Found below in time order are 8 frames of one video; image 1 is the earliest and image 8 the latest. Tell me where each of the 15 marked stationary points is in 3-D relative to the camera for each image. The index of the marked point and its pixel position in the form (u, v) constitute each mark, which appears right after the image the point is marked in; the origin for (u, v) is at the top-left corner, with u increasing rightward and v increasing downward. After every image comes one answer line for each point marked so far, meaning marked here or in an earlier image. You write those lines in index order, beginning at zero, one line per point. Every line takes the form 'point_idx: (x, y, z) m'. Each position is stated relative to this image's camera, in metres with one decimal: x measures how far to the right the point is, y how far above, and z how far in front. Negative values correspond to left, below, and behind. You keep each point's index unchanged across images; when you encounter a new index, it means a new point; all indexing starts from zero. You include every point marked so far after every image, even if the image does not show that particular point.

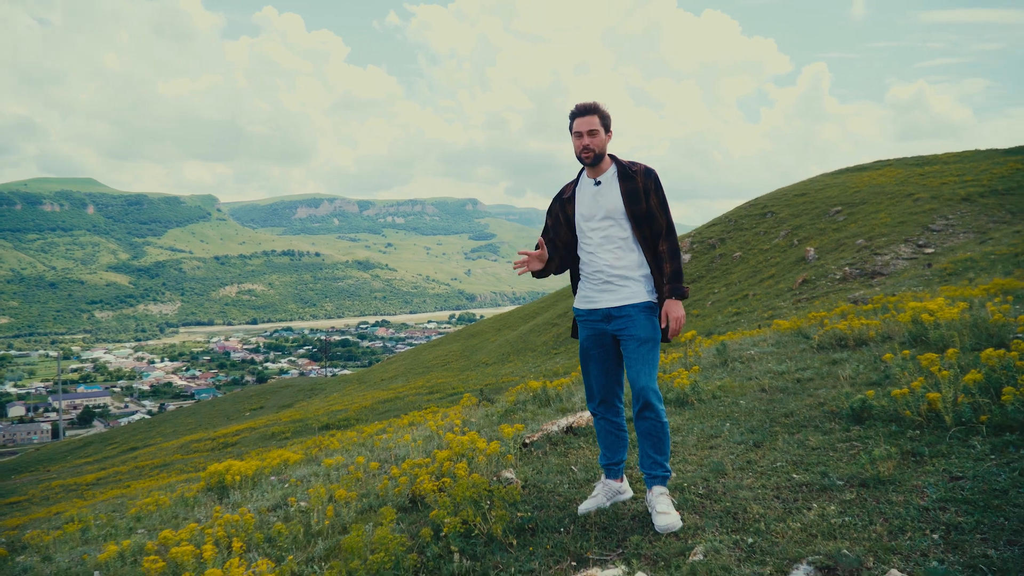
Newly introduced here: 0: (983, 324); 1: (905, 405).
0: (+9.2, -0.8, +9.3) m
1: (+5.7, -1.7, +6.9) m
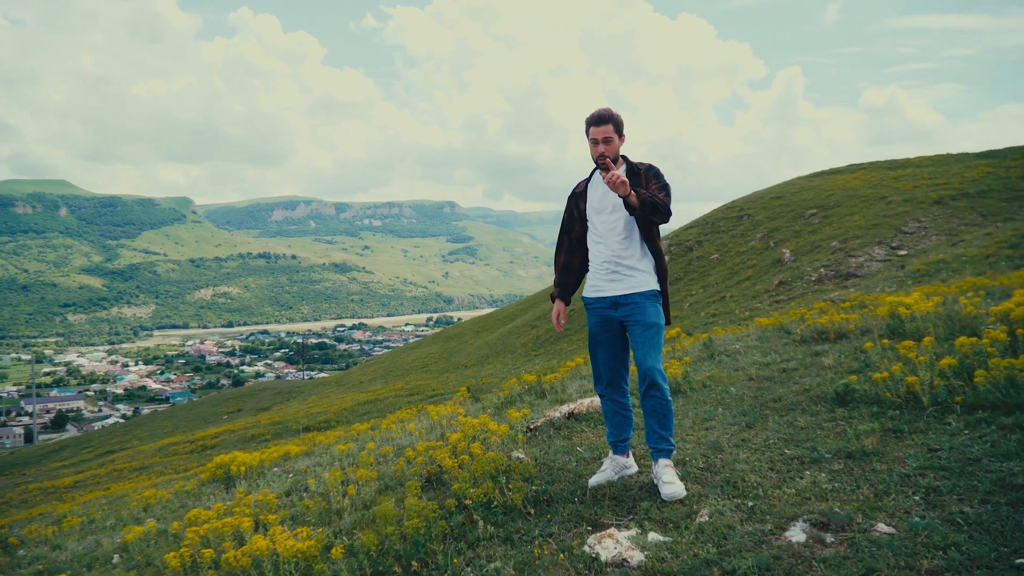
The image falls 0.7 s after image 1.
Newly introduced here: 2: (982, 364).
0: (+9.2, -0.6, +10.0) m
1: (+5.8, -1.5, +7.4) m
2: (+7.1, -1.2, +7.3) m
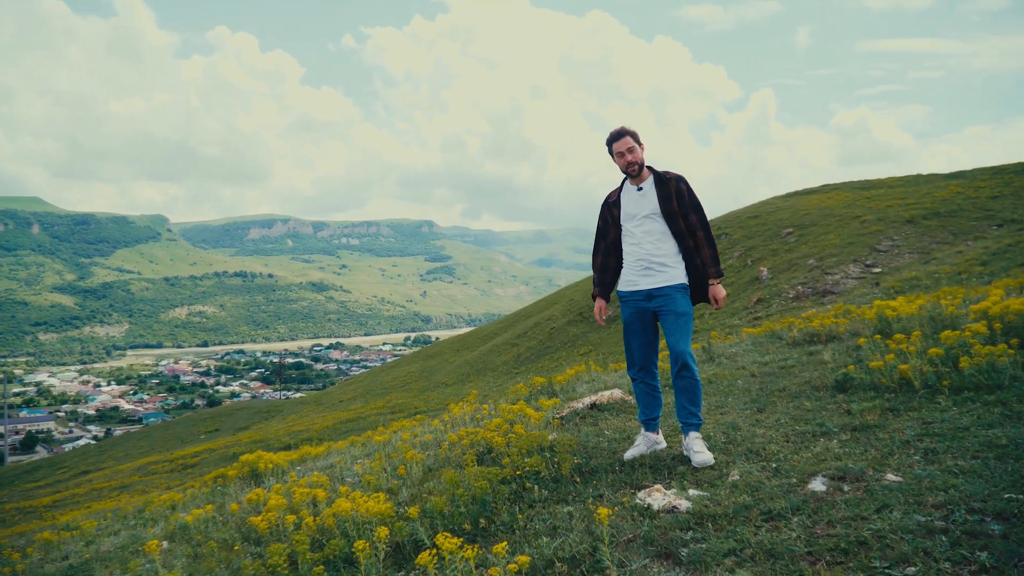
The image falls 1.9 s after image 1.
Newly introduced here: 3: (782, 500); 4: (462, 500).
0: (+9.6, -0.7, +10.9) m
1: (+6.2, -1.5, +8.2) m
2: (+7.6, -1.1, +8.1) m
3: (+2.6, -2.0, +4.5) m
4: (-0.5, -2.2, +5.0) m
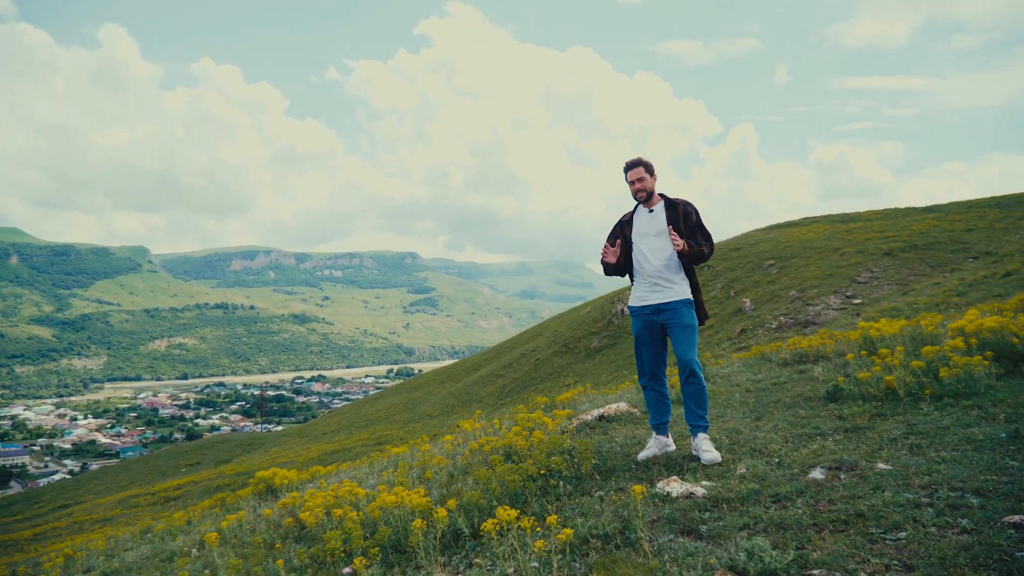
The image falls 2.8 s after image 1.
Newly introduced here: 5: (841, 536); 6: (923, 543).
0: (+9.8, -1.1, +11.6) m
1: (+6.5, -1.8, +8.8) m
2: (+7.8, -1.4, +8.8) m
3: (+2.9, -2.0, +5.0) m
4: (-0.2, -2.3, +5.4) m
5: (+2.7, -2.0, +3.9) m
6: (+3.2, -2.0, +3.7) m
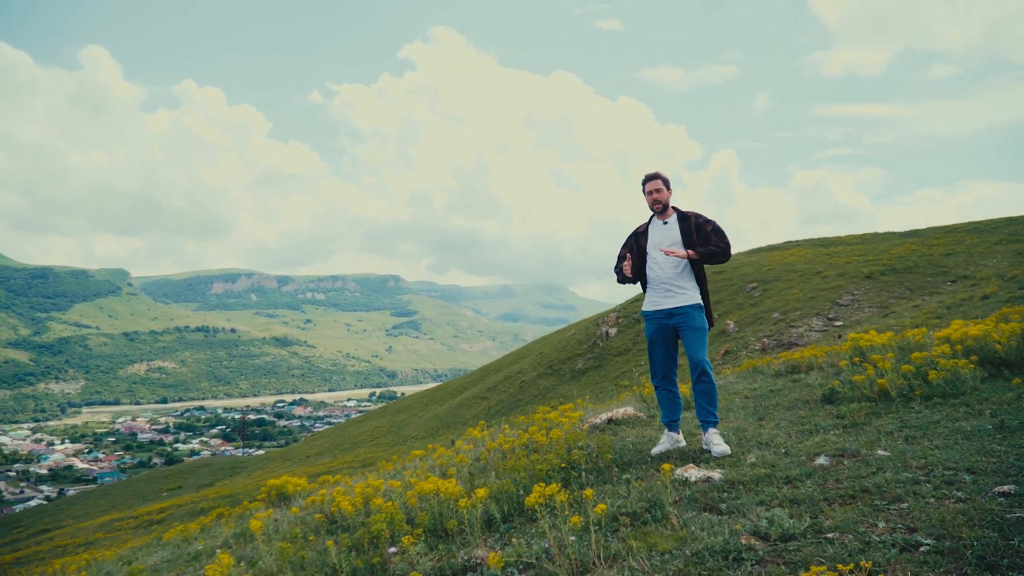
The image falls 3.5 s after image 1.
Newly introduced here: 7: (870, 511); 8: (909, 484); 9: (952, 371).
0: (+9.9, -1.4, +12.2) m
1: (+6.7, -1.9, +9.3) m
2: (+8.0, -1.5, +9.3) m
3: (+3.2, -2.0, +5.4) m
4: (+0.1, -2.3, +5.7) m
5: (+3.0, -2.0, +4.3) m
6: (+3.5, -1.9, +4.1) m
7: (+3.1, -2.0, +4.2) m
8: (+3.8, -1.9, +4.6) m
9: (+7.9, -1.5, +8.7) m
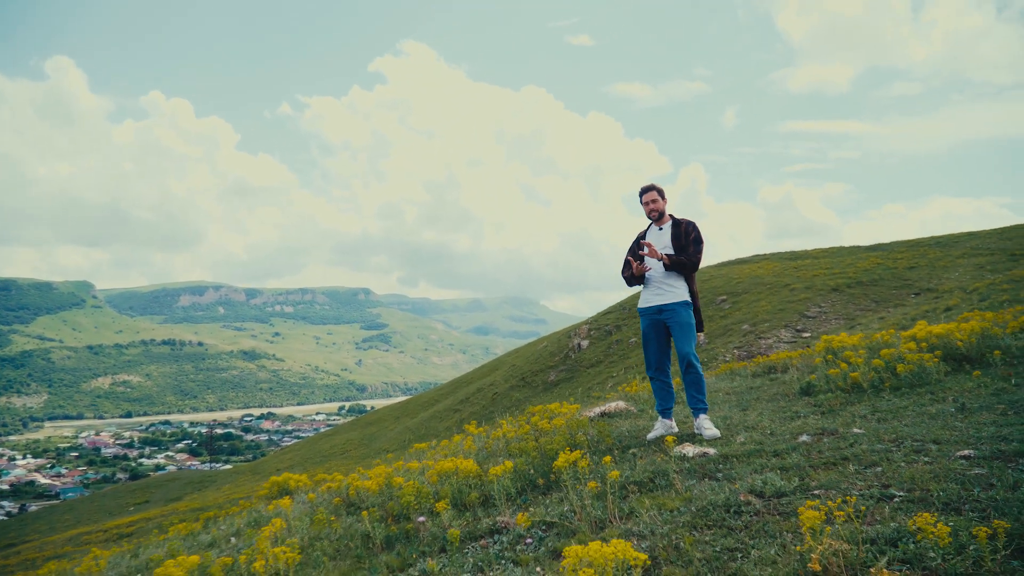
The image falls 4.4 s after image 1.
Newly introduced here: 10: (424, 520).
0: (+9.8, -1.5, +13.1) m
1: (+6.7, -1.9, +10.0) m
2: (+8.0, -1.5, +10.1) m
3: (+3.4, -1.9, +6.0) m
4: (+0.3, -2.2, +6.2) m
5: (+3.3, -1.9, +4.9) m
6: (+3.8, -1.8, +4.7) m
7: (+3.4, -1.8, +4.8) m
8: (+4.0, -1.8, +5.2) m
9: (+8.0, -1.5, +9.5) m
10: (-0.9, -2.5, +5.1) m
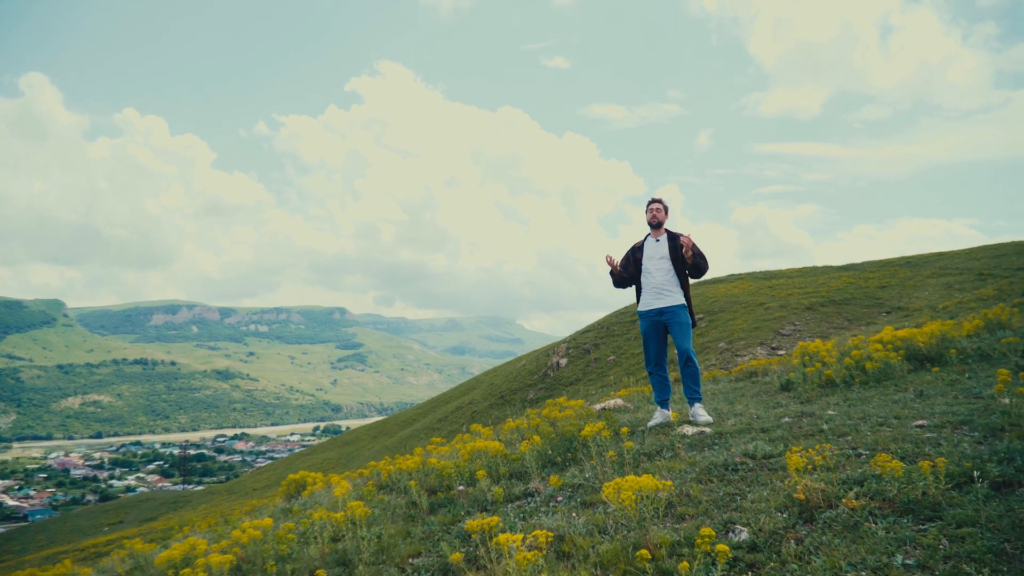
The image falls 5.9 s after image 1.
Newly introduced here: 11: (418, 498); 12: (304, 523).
0: (+9.8, -1.7, +14.2) m
1: (+6.9, -2.0, +11.0) m
2: (+8.2, -1.7, +11.2) m
3: (+3.7, -1.9, +6.9) m
4: (+0.6, -2.2, +6.9) m
5: (+3.6, -1.8, +5.8) m
6: (+4.1, -1.7, +5.6) m
7: (+3.7, -1.8, +5.7) m
8: (+4.3, -1.8, +6.2) m
9: (+8.1, -1.6, +10.6) m
10: (-0.6, -2.4, +5.8) m
11: (-1.1, -2.5, +5.8) m
12: (-2.4, -2.8, +5.7) m
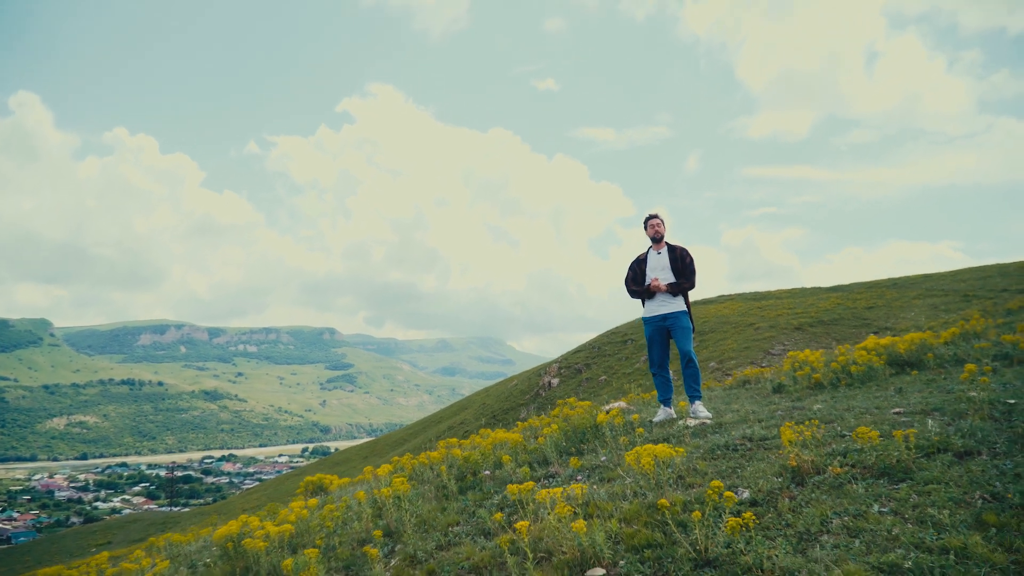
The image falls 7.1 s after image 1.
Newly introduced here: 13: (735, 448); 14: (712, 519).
0: (+10.0, -2.0, +14.9) m
1: (+7.1, -2.3, +11.7) m
2: (+8.4, -1.9, +11.9) m
3: (+4.0, -2.0, +7.6) m
4: (+0.8, -2.3, +7.5) m
5: (+3.9, -1.8, +6.5) m
6: (+4.4, -1.8, +6.3) m
7: (+4.0, -1.8, +6.4) m
8: (+4.6, -1.8, +6.8) m
9: (+8.3, -1.8, +11.3) m
10: (-0.3, -2.5, +6.4) m
11: (-0.9, -2.5, +6.4) m
12: (-2.1, -2.8, +6.2) m
13: (+2.6, -1.9, +5.7) m
14: (+1.7, -1.9, +4.0) m
